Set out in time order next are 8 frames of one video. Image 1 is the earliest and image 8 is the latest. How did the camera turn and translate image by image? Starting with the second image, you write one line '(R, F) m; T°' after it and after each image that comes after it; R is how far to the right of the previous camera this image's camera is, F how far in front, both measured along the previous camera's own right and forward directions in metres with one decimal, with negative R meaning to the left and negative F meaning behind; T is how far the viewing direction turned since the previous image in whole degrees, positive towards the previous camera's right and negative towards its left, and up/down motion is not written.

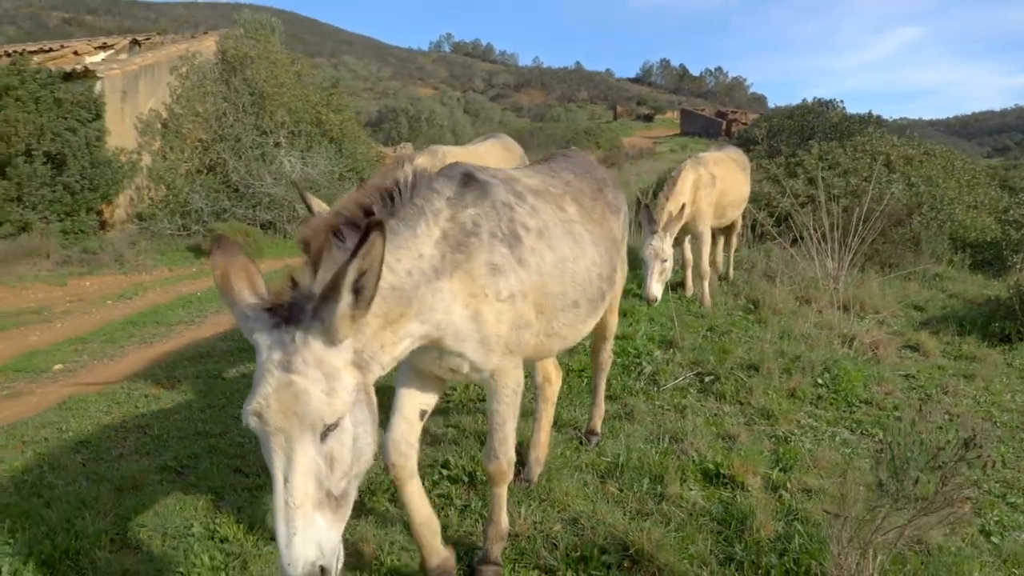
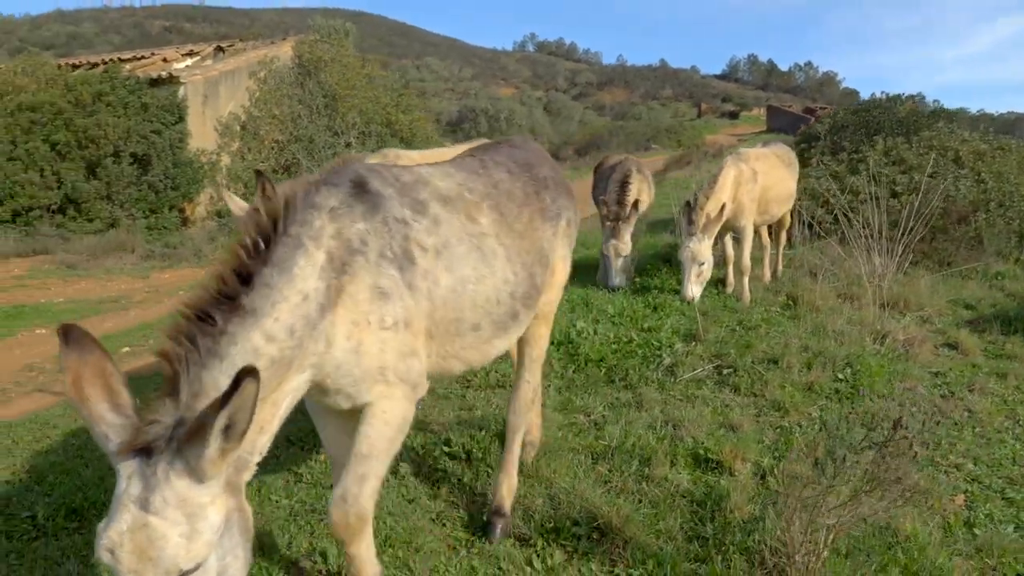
(+0.5, -0.2) m; -6°
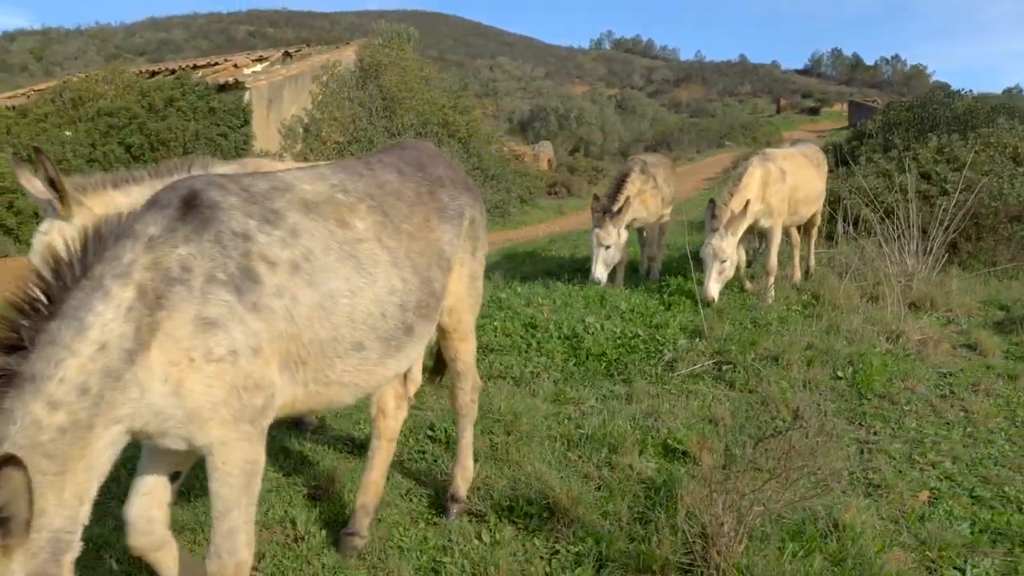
(+0.6, -0.2) m; -5°
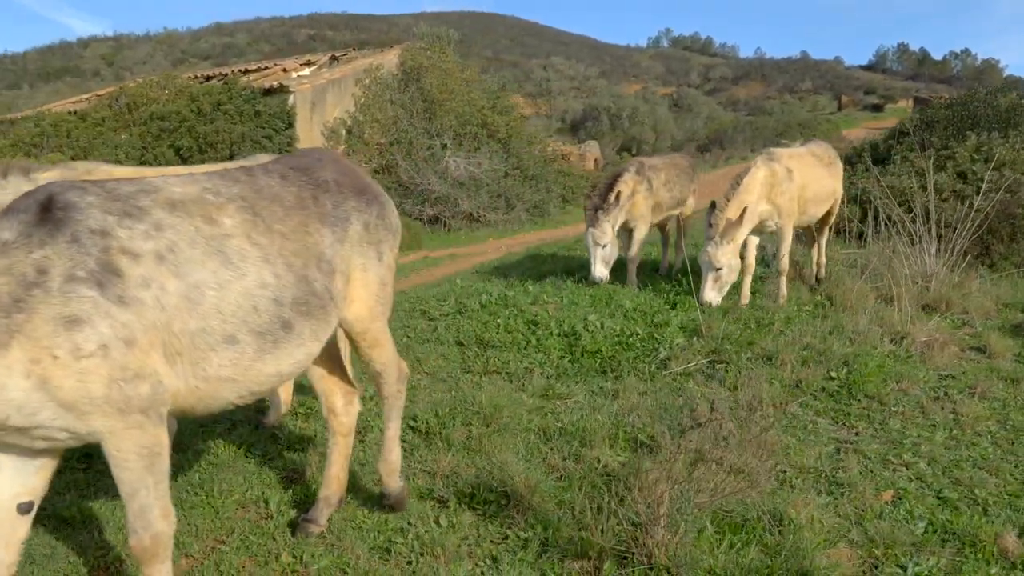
(+0.5, -0.2) m; -4°
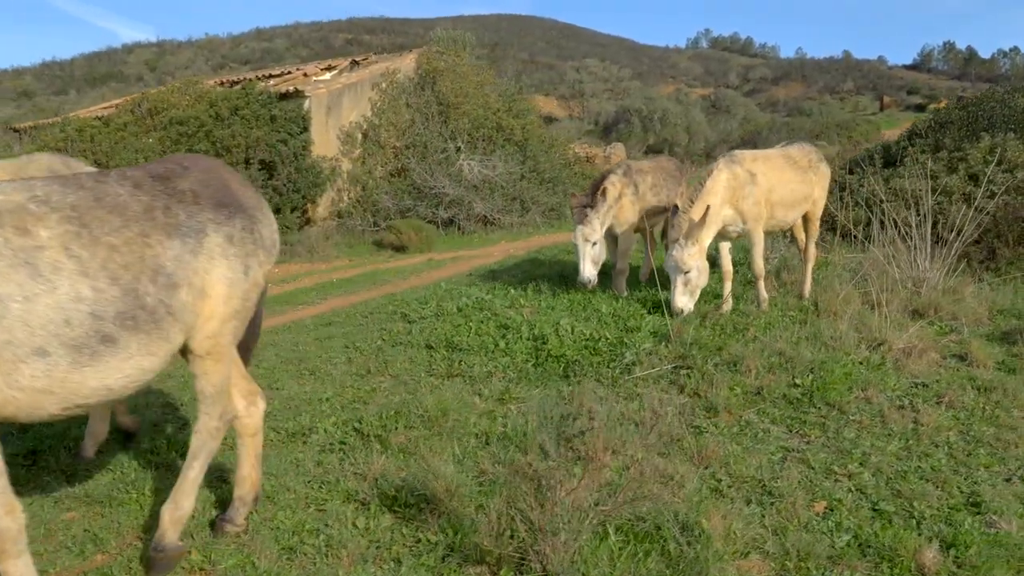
(+0.6, 0.0) m; -3°
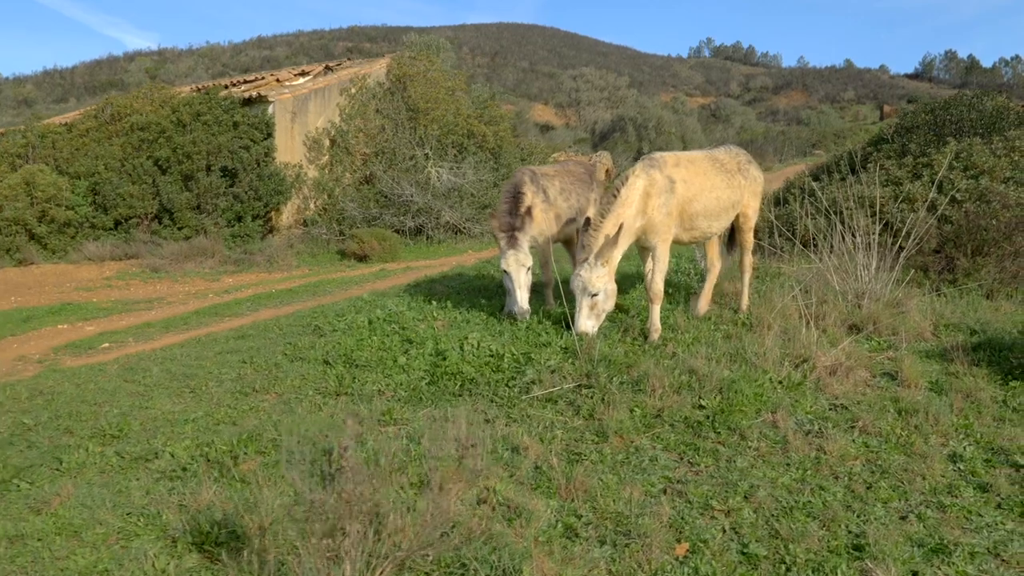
(+0.9, +0.4) m; 0°
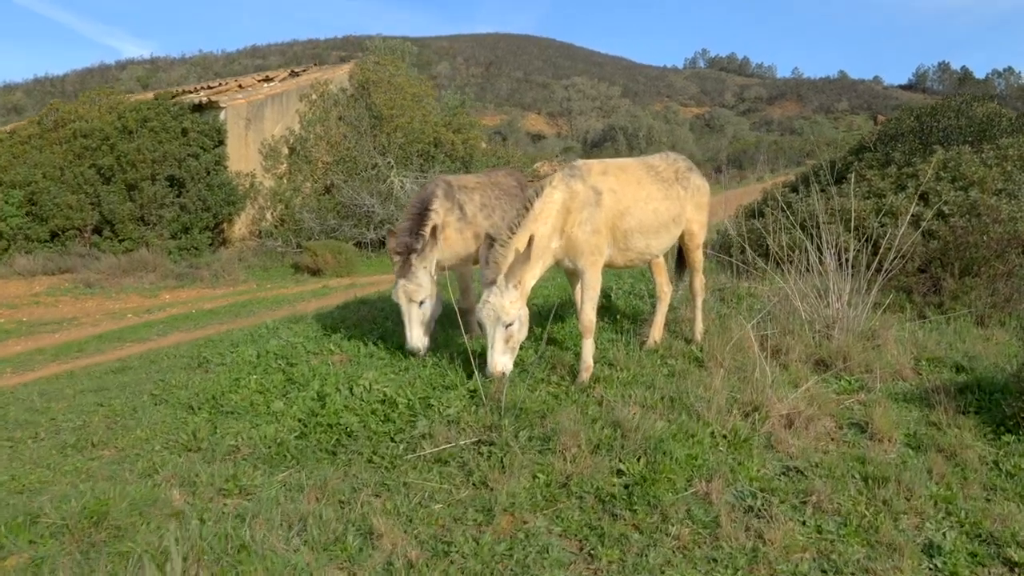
(+0.7, +1.1) m; 0°
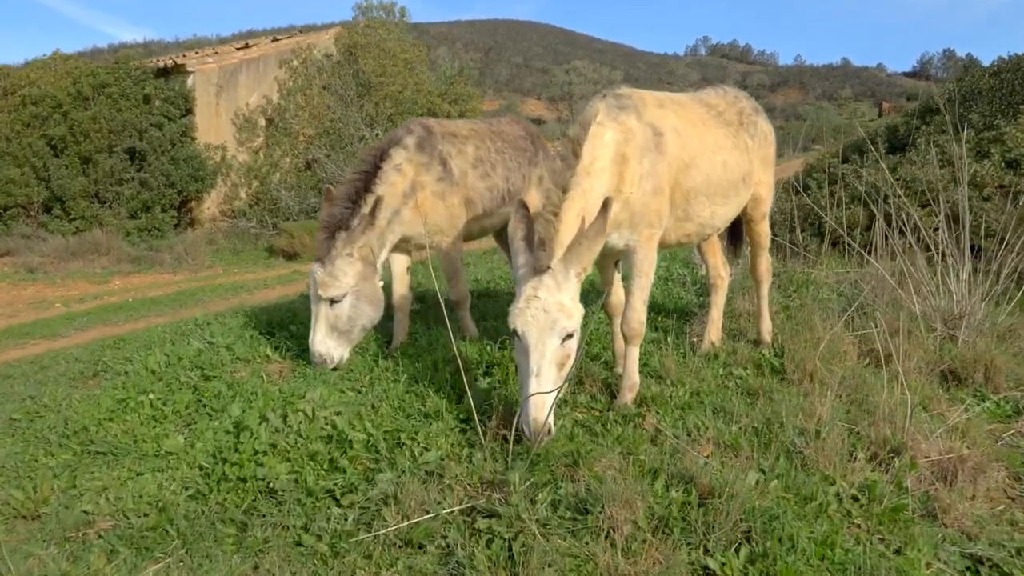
(-0.1, +1.8) m; 0°
